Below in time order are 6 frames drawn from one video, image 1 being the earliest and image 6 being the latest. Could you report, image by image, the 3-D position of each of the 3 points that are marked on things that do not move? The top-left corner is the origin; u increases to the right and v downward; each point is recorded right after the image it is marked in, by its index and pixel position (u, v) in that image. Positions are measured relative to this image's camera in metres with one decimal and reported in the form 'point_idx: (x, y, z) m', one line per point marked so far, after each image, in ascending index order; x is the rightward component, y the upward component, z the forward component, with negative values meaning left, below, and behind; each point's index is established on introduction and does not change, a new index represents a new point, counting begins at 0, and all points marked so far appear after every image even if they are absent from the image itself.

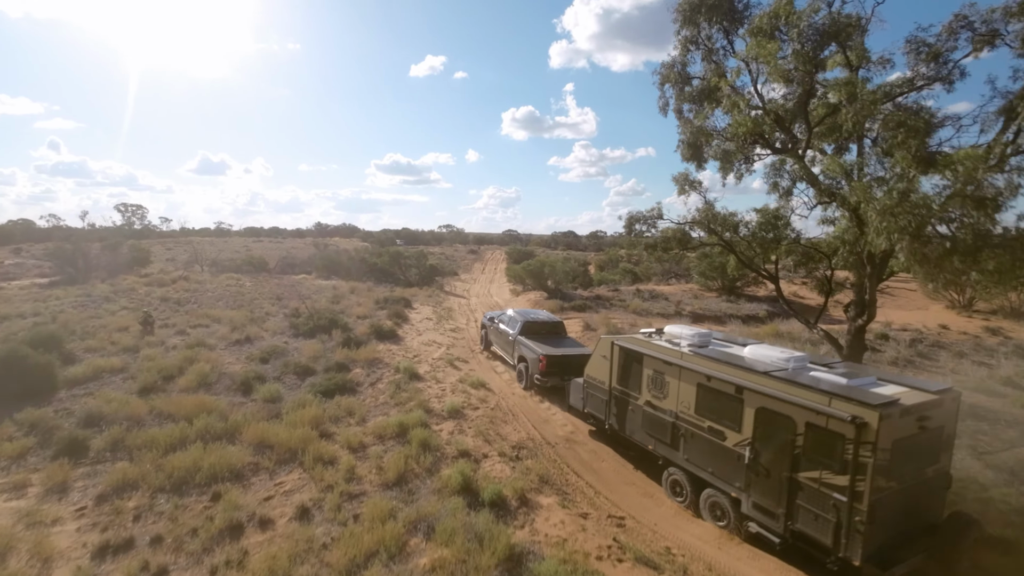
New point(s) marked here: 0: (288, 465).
0: (-3.8, -3.0, +8.3) m
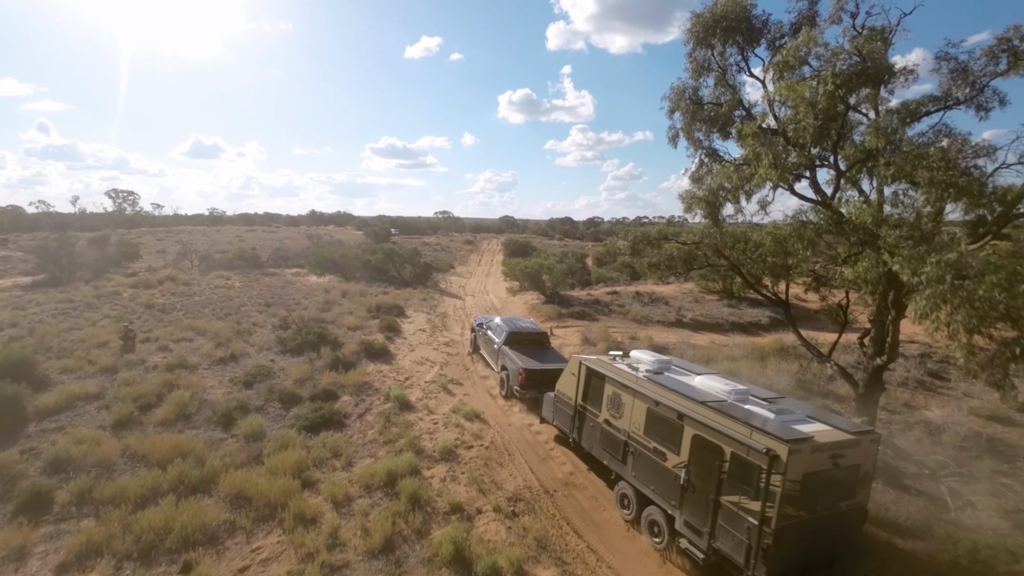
0: (-3.9, -3.7, +7.7) m
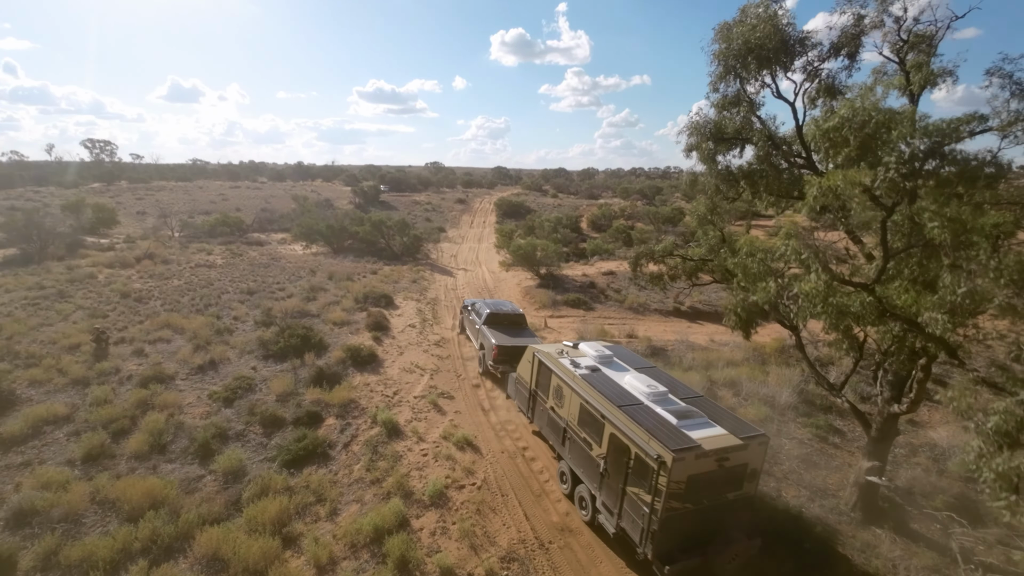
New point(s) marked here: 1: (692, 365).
0: (-4.0, -4.6, +7.2) m
1: (+5.4, -2.3, +14.6) m
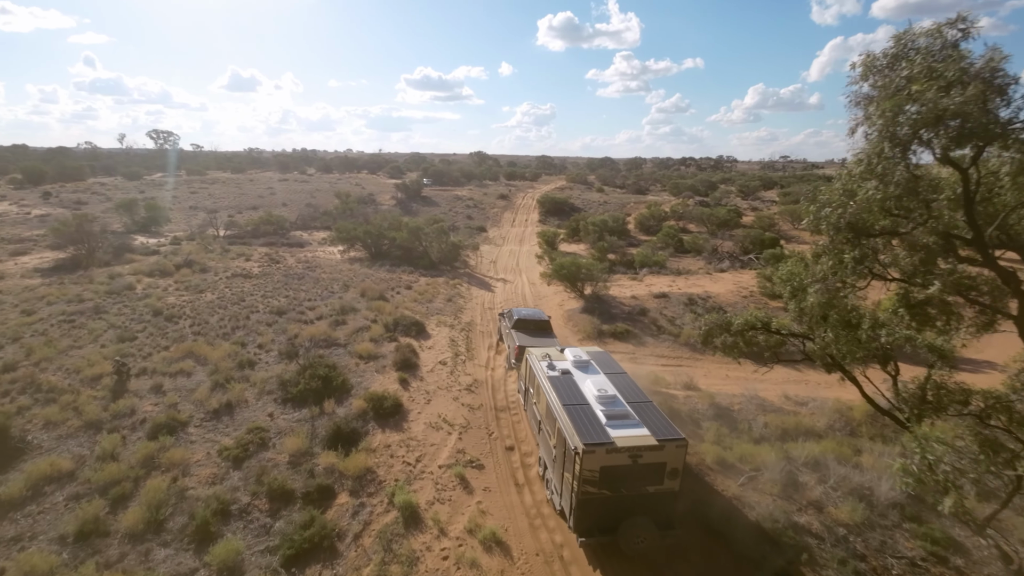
0: (-3.6, -5.9, +5.9) m
1: (+6.5, -3.7, +12.4) m
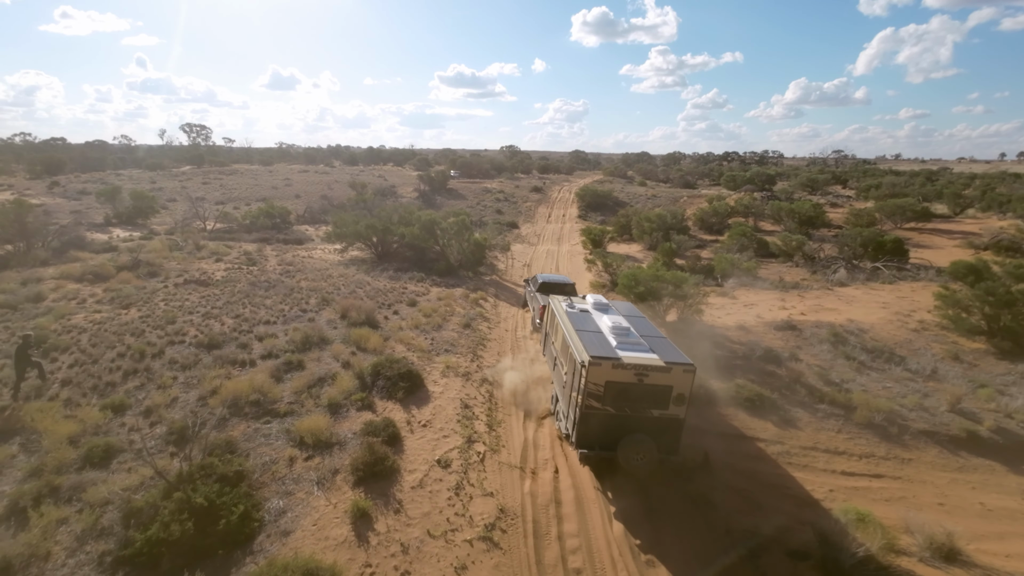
0: (-3.2, -6.7, -1.2) m
1: (+7.3, -4.6, +4.6) m
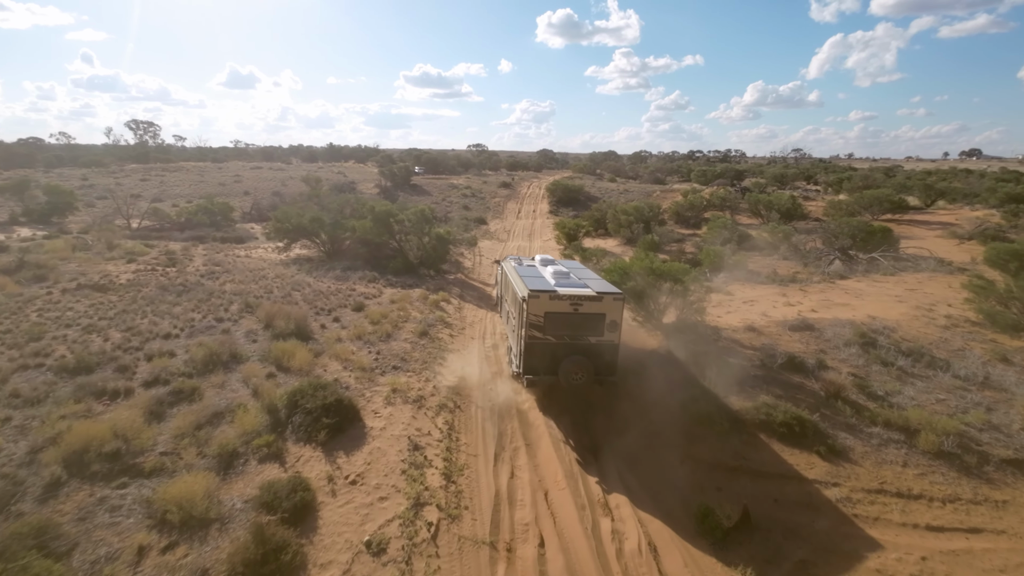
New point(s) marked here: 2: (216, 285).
0: (-3.0, -6.7, -4.2) m
1: (+7.1, -4.5, +2.3) m
2: (-10.7, +0.3, +17.9) m
